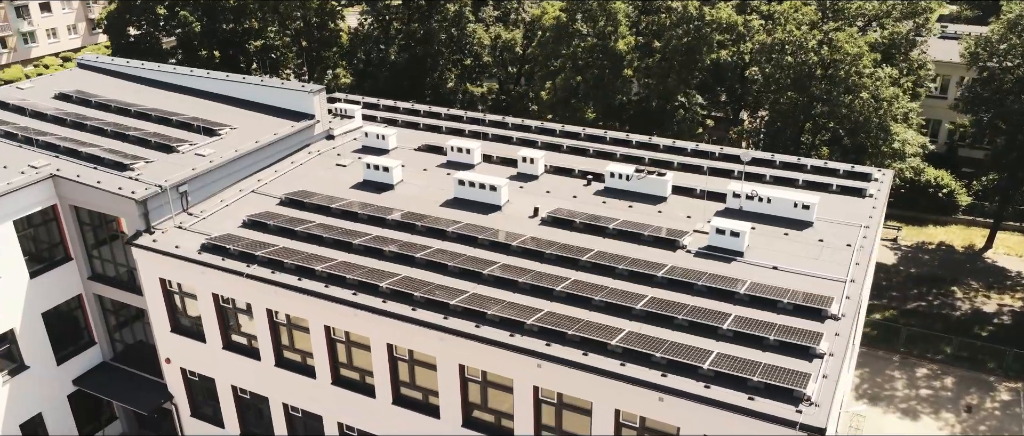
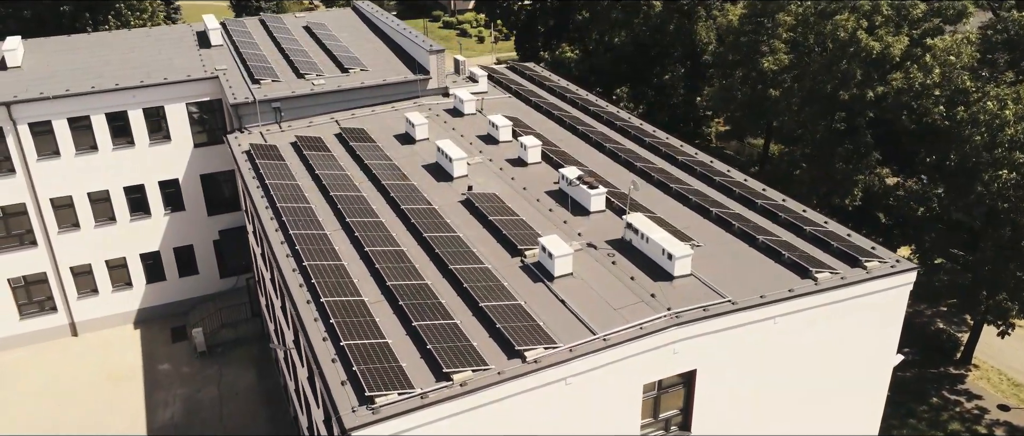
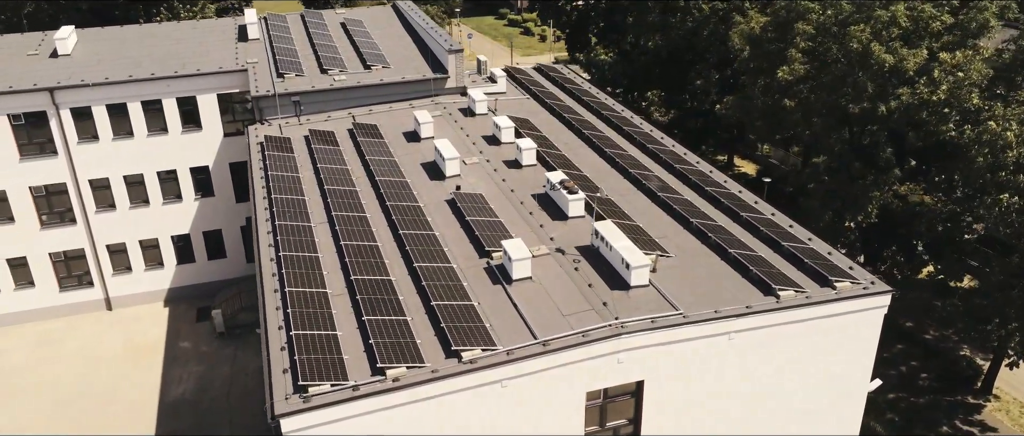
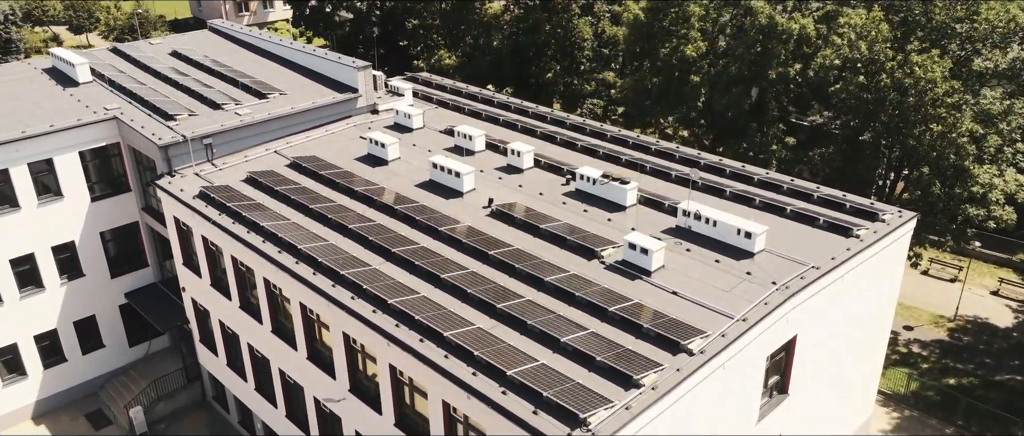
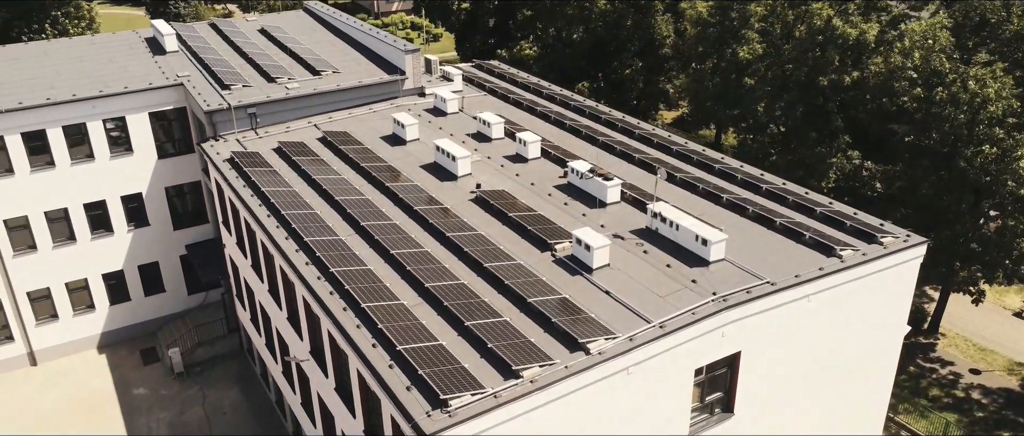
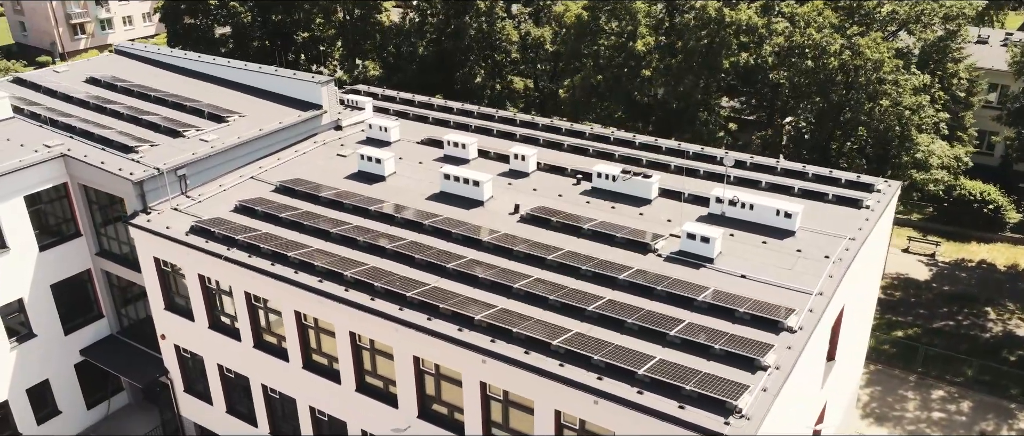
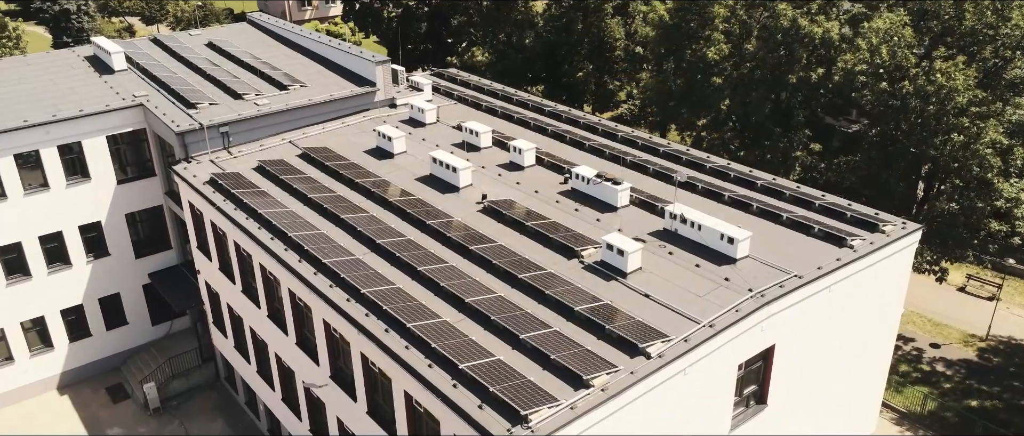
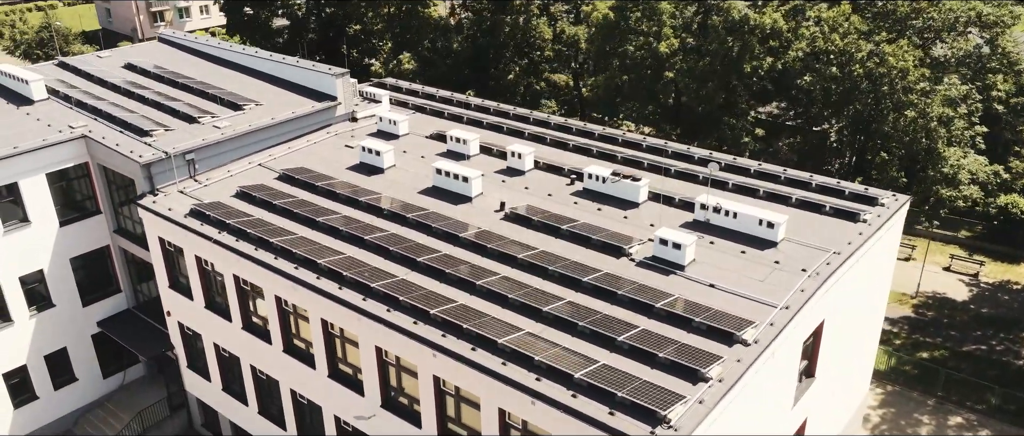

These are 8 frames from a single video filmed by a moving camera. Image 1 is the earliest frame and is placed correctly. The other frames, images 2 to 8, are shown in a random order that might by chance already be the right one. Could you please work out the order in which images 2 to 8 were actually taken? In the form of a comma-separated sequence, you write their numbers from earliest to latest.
6, 8, 4, 7, 5, 2, 3
